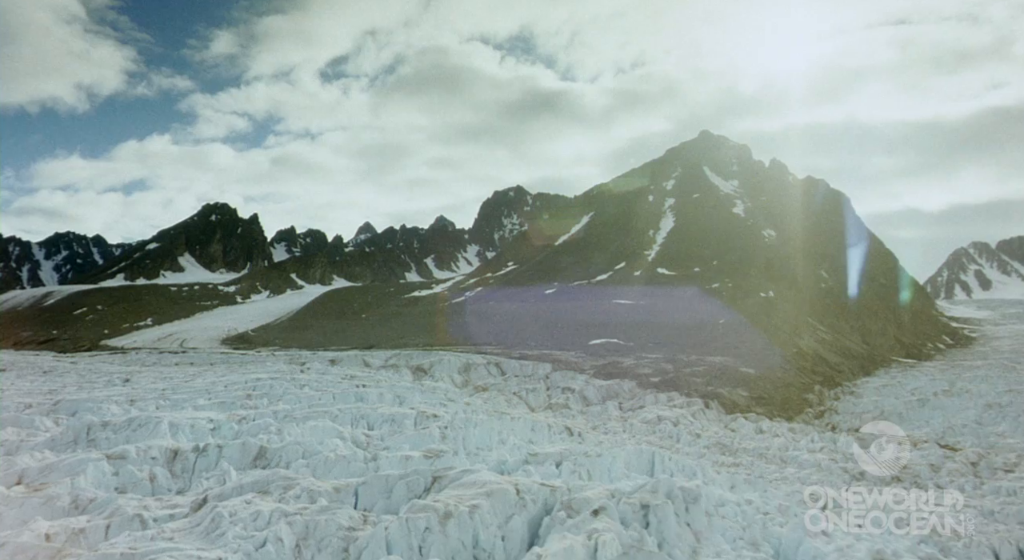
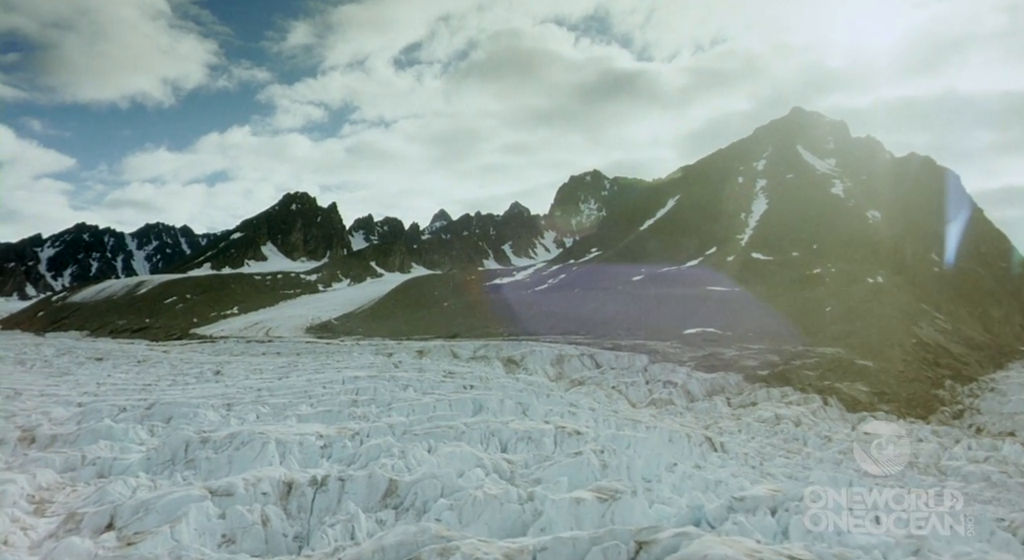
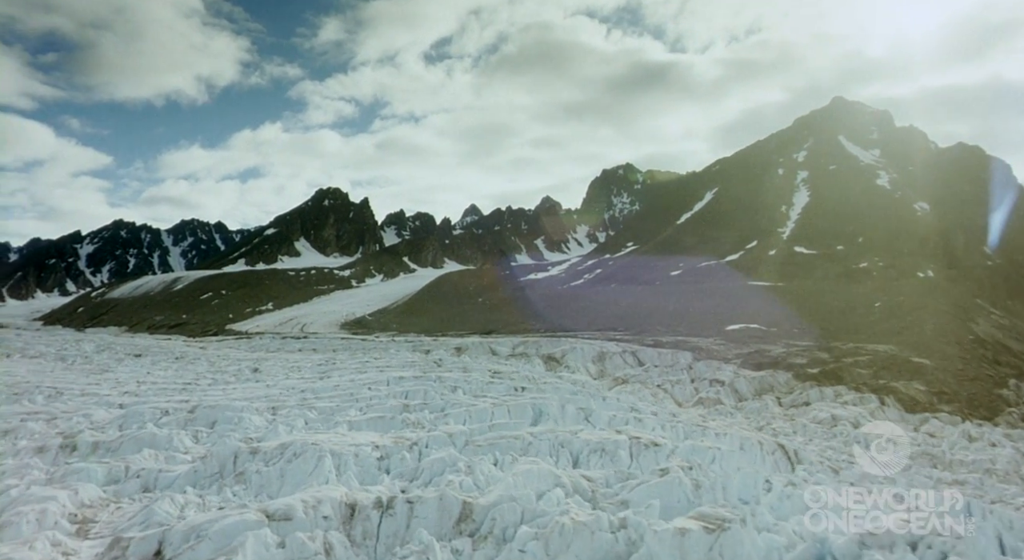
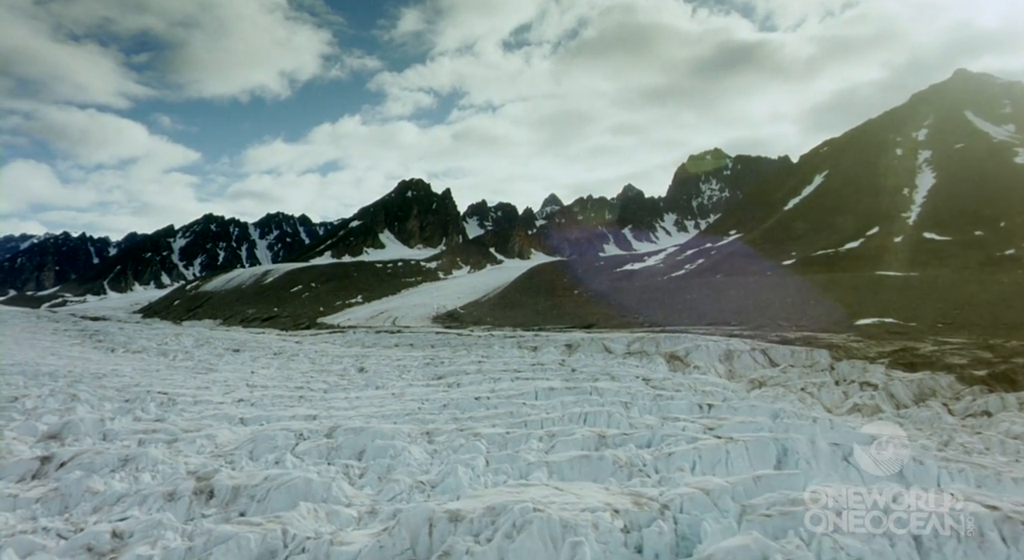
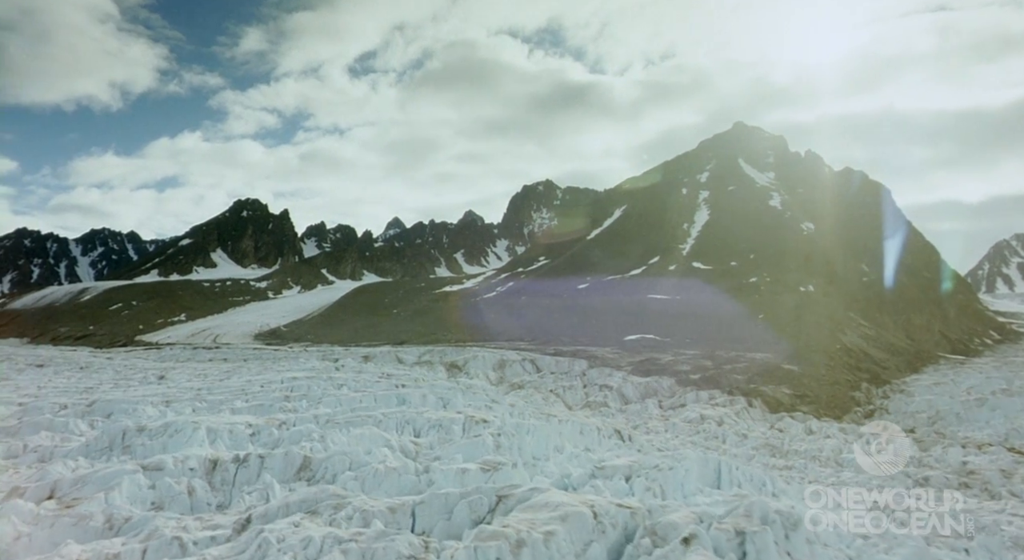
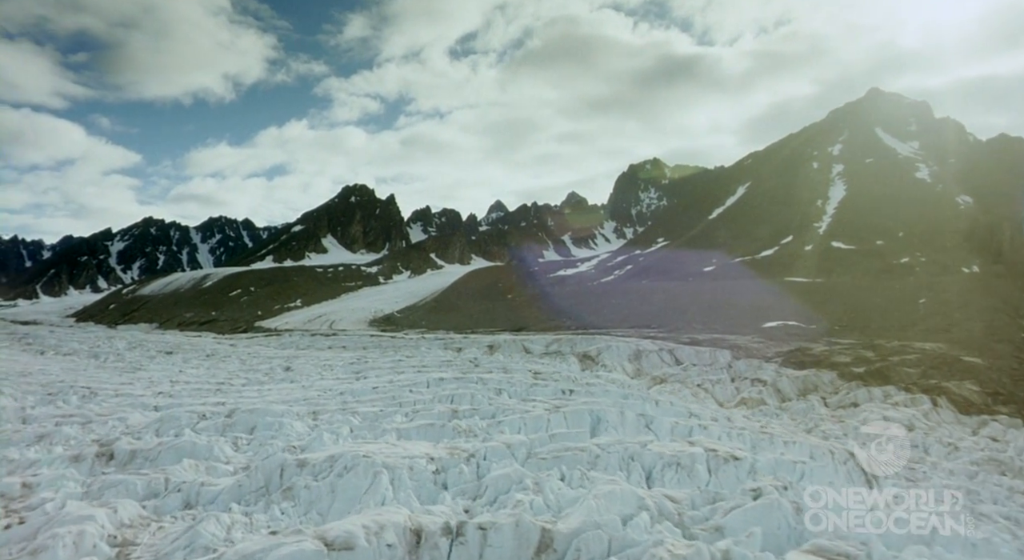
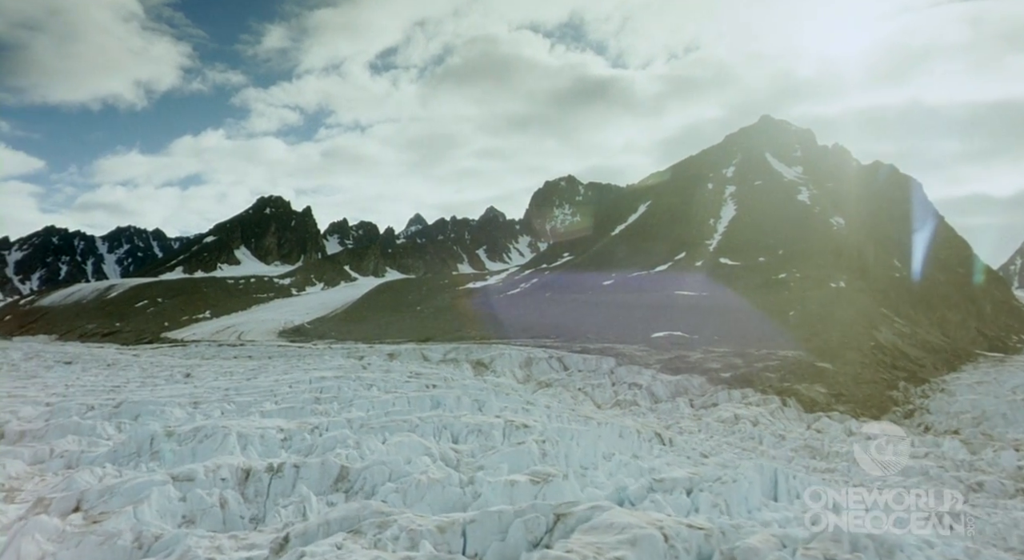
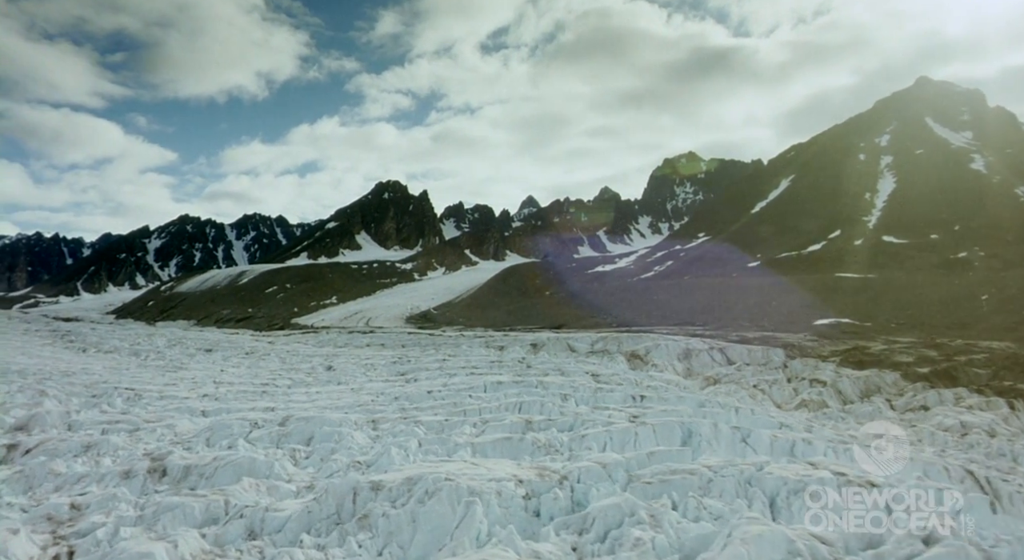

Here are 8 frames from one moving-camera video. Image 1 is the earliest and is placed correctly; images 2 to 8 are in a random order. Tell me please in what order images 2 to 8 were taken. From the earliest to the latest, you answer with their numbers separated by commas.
5, 7, 2, 3, 6, 8, 4
